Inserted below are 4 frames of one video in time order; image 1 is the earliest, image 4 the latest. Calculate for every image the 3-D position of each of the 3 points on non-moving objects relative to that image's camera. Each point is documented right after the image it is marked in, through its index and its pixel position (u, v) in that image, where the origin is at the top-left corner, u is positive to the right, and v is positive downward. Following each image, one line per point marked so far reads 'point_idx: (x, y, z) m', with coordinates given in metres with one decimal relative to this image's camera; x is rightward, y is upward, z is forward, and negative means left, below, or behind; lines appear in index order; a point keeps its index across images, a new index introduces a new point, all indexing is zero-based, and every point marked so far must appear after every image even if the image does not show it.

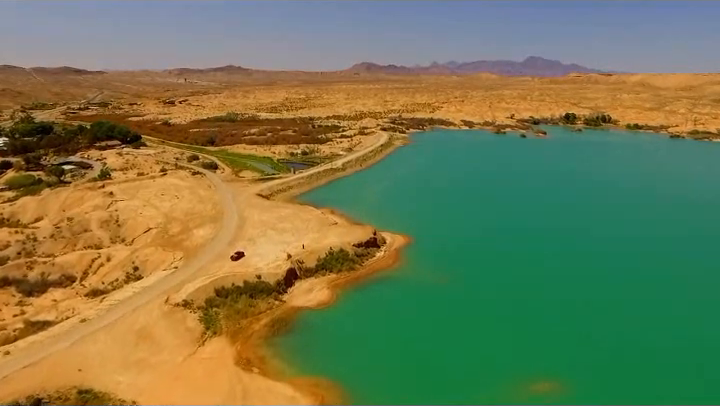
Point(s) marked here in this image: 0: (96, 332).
0: (-11.0, -5.4, +18.5) m
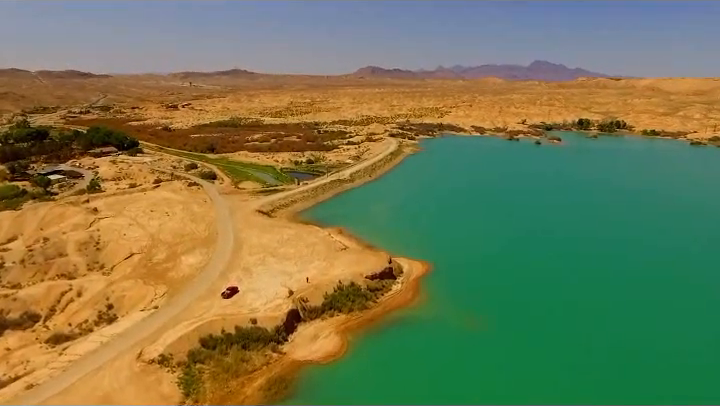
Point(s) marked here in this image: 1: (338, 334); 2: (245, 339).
0: (-10.4, -6.6, +14.7) m
1: (-0.9, -5.9, +19.8) m
2: (-4.7, -5.5, +18.0) m
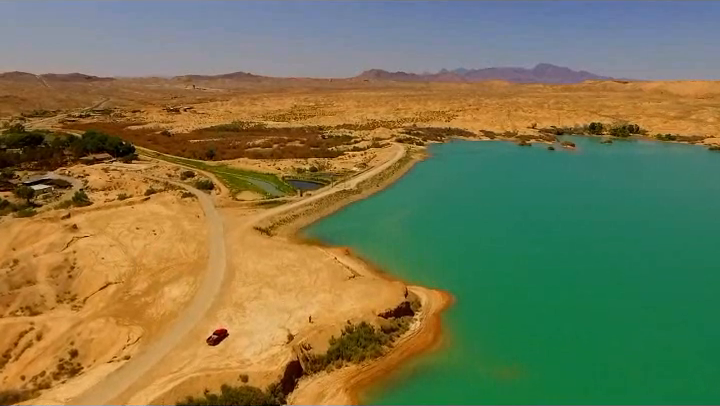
0: (-9.9, -7.6, +11.2) m
1: (-0.4, -6.9, +16.2) m
2: (-4.2, -6.6, +14.6) m
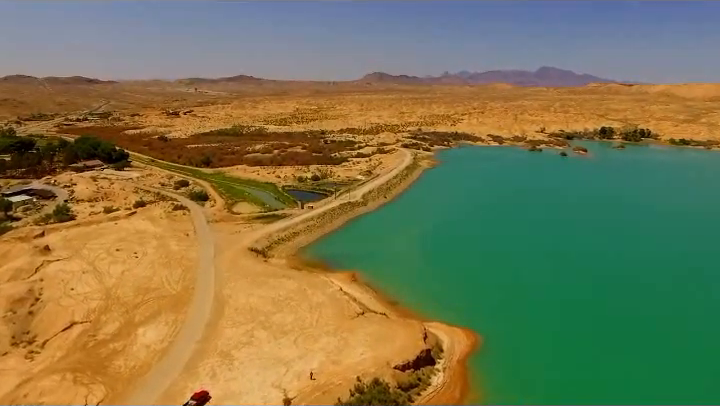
0: (-9.5, -8.6, +7.8) m
1: (0.0, -7.9, +12.8) m
2: (-3.8, -7.6, +11.1) m
